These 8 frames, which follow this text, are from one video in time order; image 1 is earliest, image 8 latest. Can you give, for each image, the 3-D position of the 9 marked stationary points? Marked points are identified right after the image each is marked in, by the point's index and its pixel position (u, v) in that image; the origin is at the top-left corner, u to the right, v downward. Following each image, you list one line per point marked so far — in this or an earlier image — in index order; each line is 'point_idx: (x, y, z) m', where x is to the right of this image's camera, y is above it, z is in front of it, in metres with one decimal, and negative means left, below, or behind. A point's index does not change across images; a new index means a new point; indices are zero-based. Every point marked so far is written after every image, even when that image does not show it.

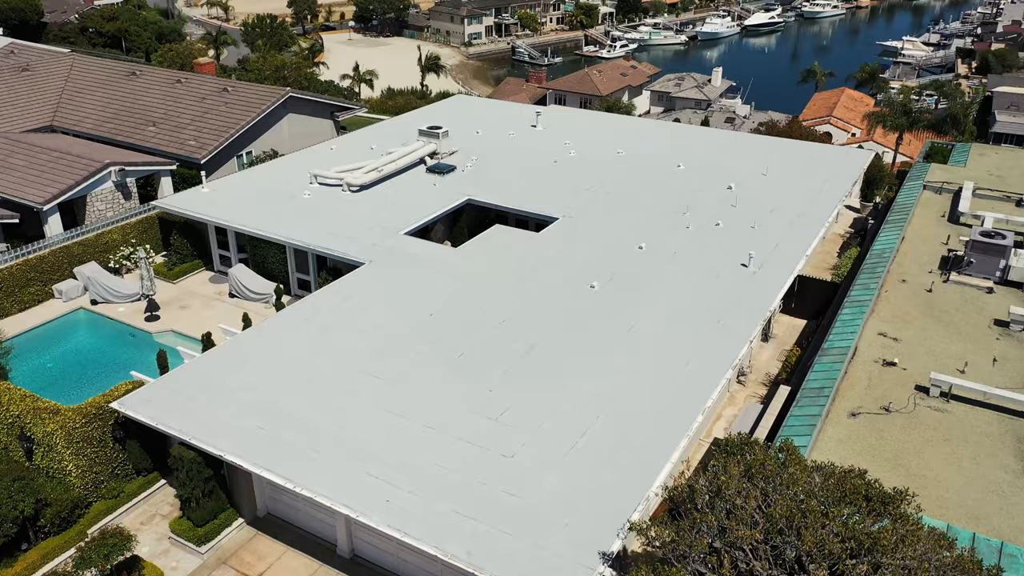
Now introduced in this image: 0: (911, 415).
0: (+7.3, -2.3, +15.2) m
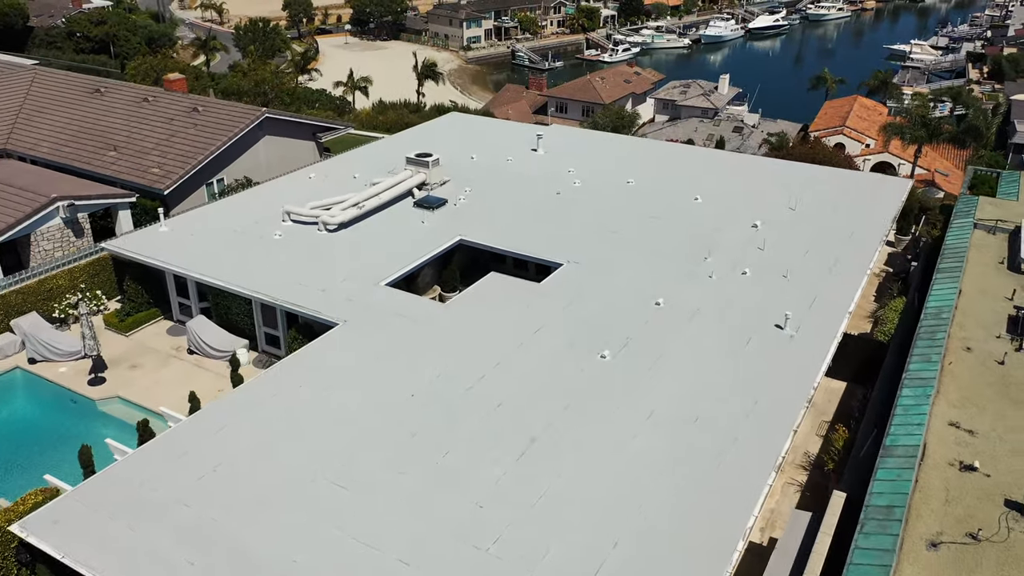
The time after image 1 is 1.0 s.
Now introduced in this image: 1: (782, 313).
0: (+7.2, -3.8, +12.2) m
1: (+6.3, -0.6, +19.3) m
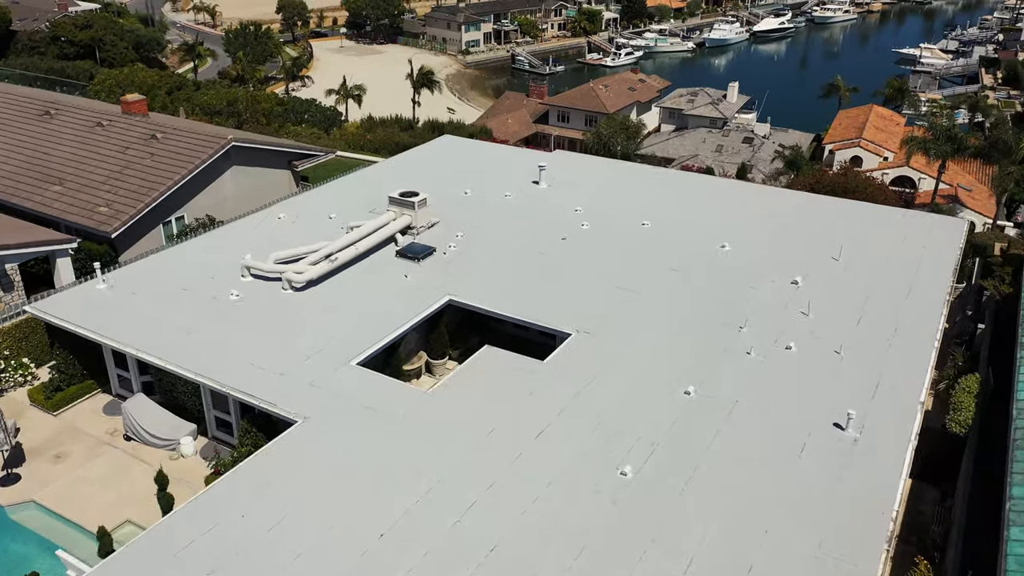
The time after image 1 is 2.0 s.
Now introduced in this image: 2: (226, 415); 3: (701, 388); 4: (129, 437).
0: (+7.2, -5.4, +8.7) m
1: (+6.2, -2.3, +15.7) m
2: (-6.2, -2.7, +17.9) m
3: (+3.7, -1.9, +16.4) m
4: (-8.6, -3.3, +18.6) m
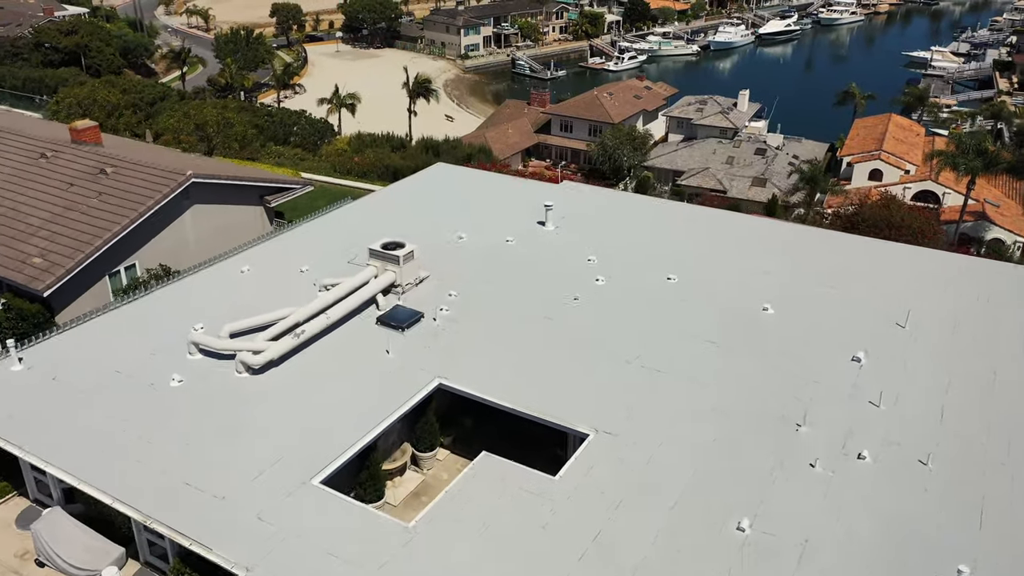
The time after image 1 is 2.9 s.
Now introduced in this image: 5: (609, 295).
0: (+7.3, -7.0, +5.1) m
1: (+6.3, -3.8, +12.2) m
2: (-6.1, -4.4, +14.4) m
3: (+3.8, -3.5, +12.8) m
4: (-8.5, -4.9, +15.1) m
5: (+2.3, -0.2, +19.7) m
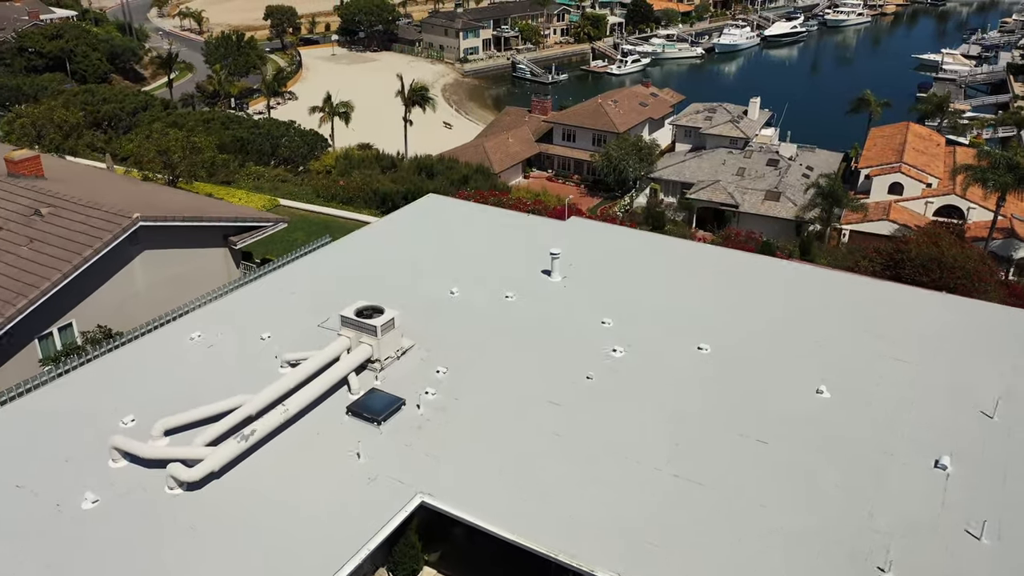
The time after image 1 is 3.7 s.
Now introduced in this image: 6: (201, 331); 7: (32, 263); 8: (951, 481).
0: (+7.3, -8.5, +1.8) m
1: (+6.3, -5.3, +8.9) m
2: (-6.1, -5.8, +11.1) m
3: (+3.8, -5.0, +9.5) m
4: (-8.5, -6.4, +11.8) m
5: (+2.3, -1.6, +16.4) m
6: (-6.8, -0.8, +18.3) m
7: (-10.9, +0.5, +18.9) m
8: (+7.0, -3.1, +13.3) m
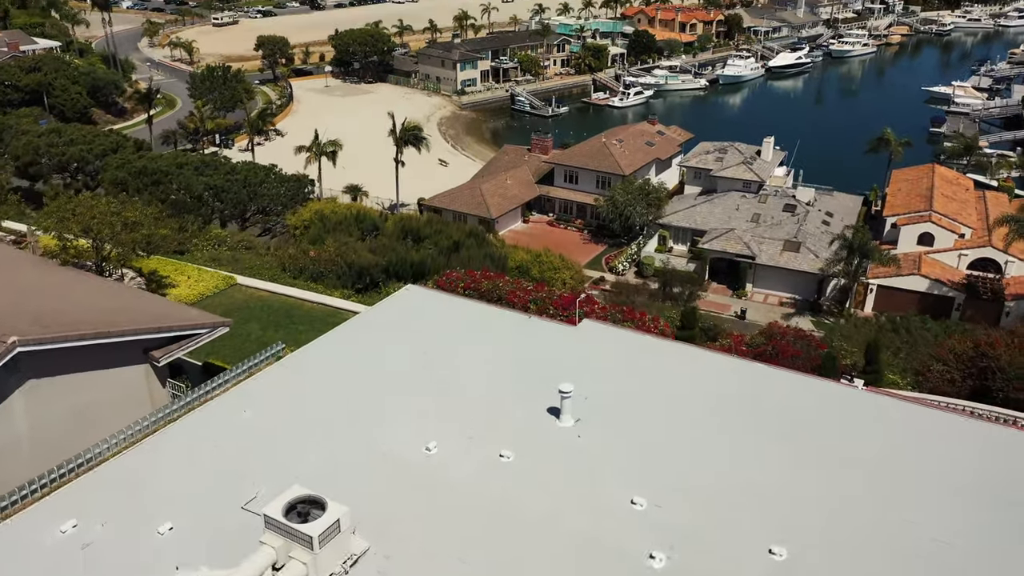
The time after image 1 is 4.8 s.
0: (+7.2, -10.7, -3.3) m
1: (+6.2, -7.7, +3.9) m
2: (-6.2, -8.3, +6.1) m
3: (+3.7, -7.4, +4.5) m
4: (-8.6, -8.9, +6.7) m
5: (+2.3, -4.2, +11.5) m
6: (-6.9, -3.4, +13.4) m
7: (-11.0, -2.2, +14.0) m
8: (+7.0, -5.6, +8.4) m
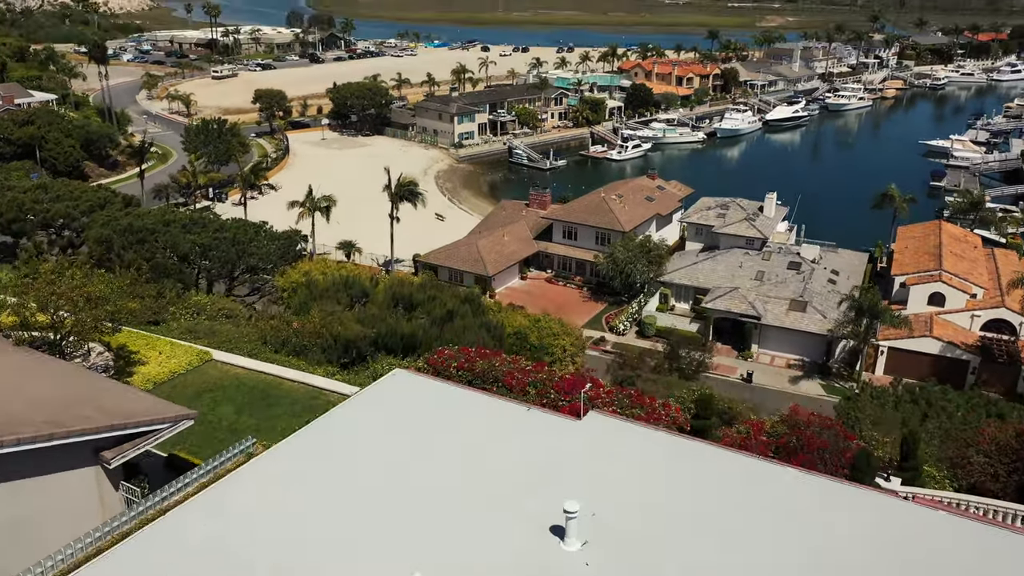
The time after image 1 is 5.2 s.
0: (+7.2, -11.2, -5.8) m
1: (+6.2, -8.7, +1.5) m
2: (-6.2, -9.3, +3.7) m
3: (+3.7, -8.4, +2.2) m
4: (-8.6, -10.0, +4.3) m
5: (+2.2, -5.6, +9.3) m
6: (-6.9, -4.9, +11.3) m
7: (-11.0, -3.7, +11.9) m
8: (+6.9, -6.8, +6.2) m
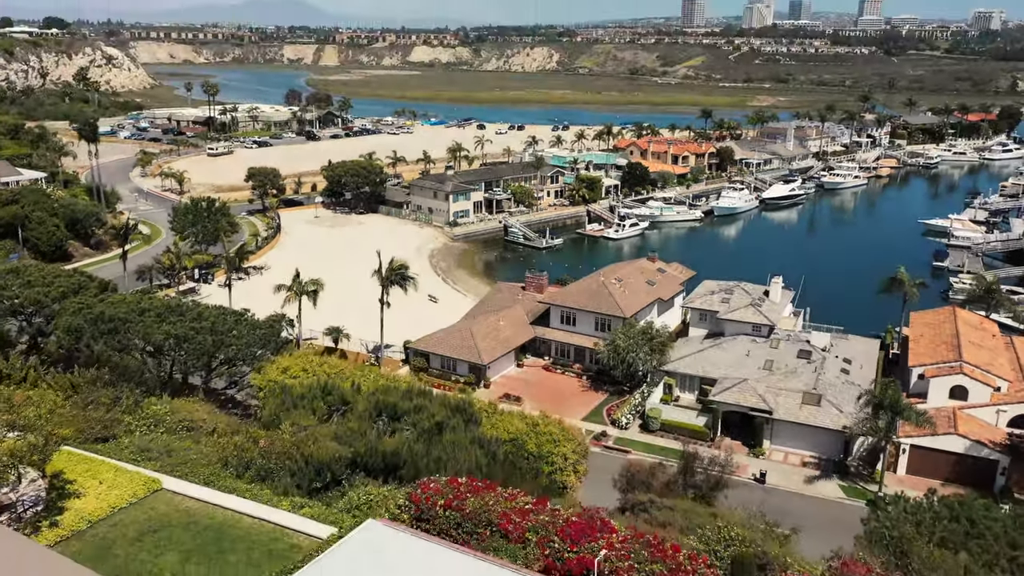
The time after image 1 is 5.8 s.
0: (+7.3, -11.6, -9.7) m
1: (+6.3, -9.7, -2.2) m
2: (-6.2, -10.5, -0.2) m
3: (+3.8, -9.5, -1.5) m
4: (-8.6, -11.2, +0.3) m
5: (+2.2, -7.3, +5.8) m
6: (-7.0, -6.8, +7.7) m
7: (-11.0, -5.6, +8.5) m
8: (+6.9, -8.2, +2.6) m
